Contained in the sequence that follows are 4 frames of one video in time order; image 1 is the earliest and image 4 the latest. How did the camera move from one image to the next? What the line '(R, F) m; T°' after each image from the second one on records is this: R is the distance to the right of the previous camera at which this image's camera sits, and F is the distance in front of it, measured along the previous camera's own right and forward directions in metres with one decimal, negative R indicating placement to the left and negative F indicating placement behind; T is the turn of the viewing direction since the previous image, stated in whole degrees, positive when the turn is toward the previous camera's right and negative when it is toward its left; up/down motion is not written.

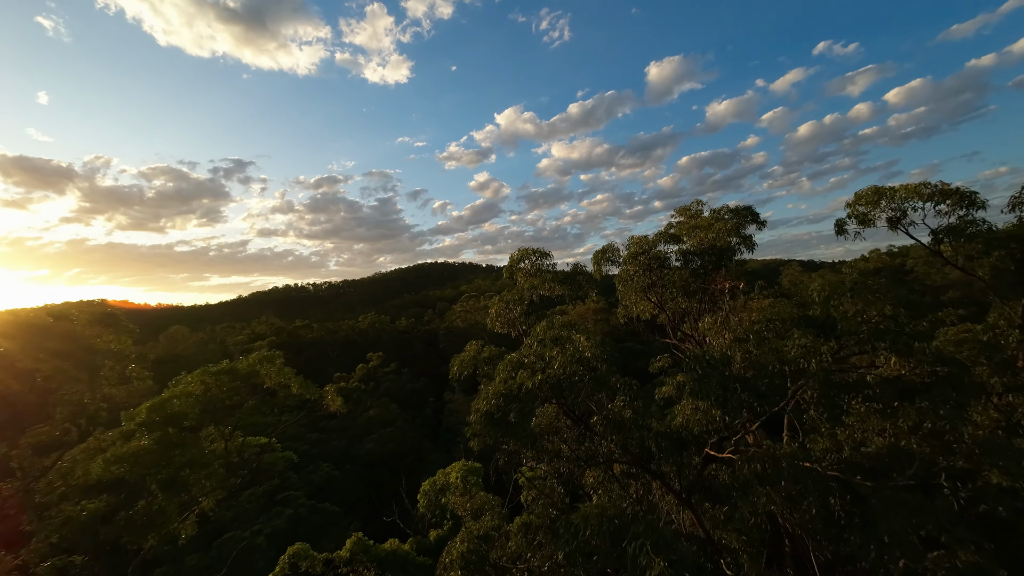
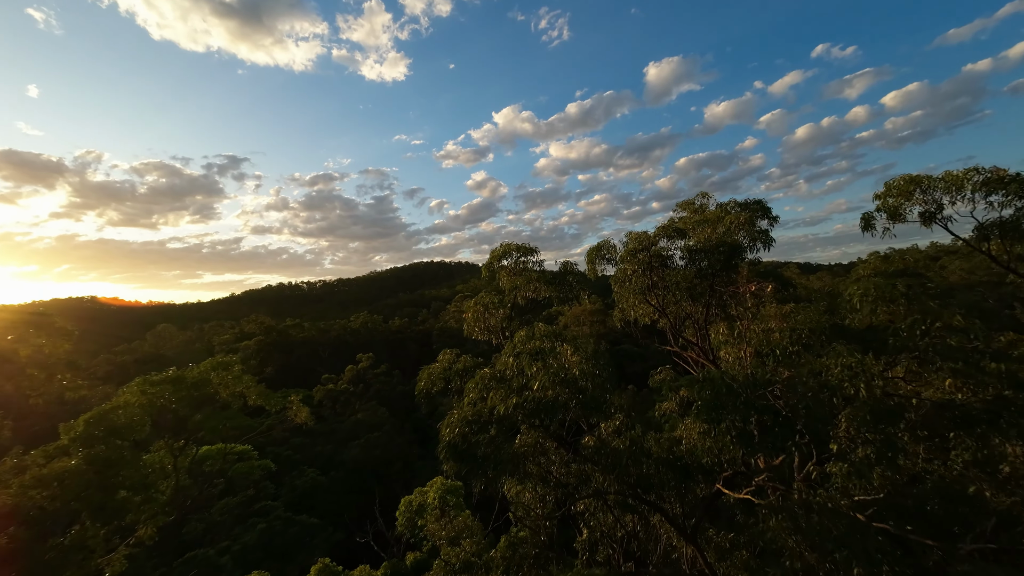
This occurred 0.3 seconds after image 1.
(+0.3, +1.0) m; 0°
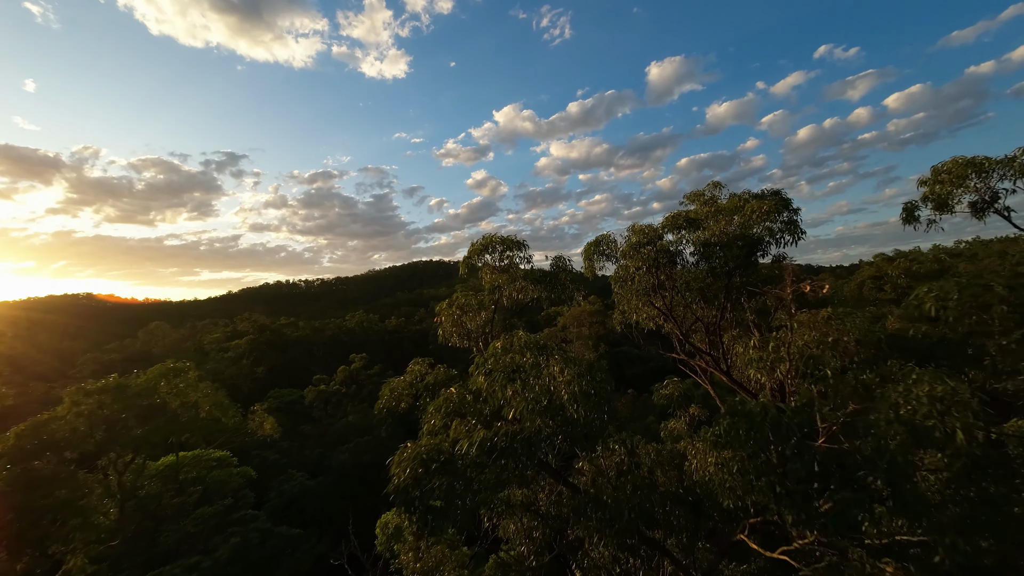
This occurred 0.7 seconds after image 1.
(+0.3, +1.0) m; 0°
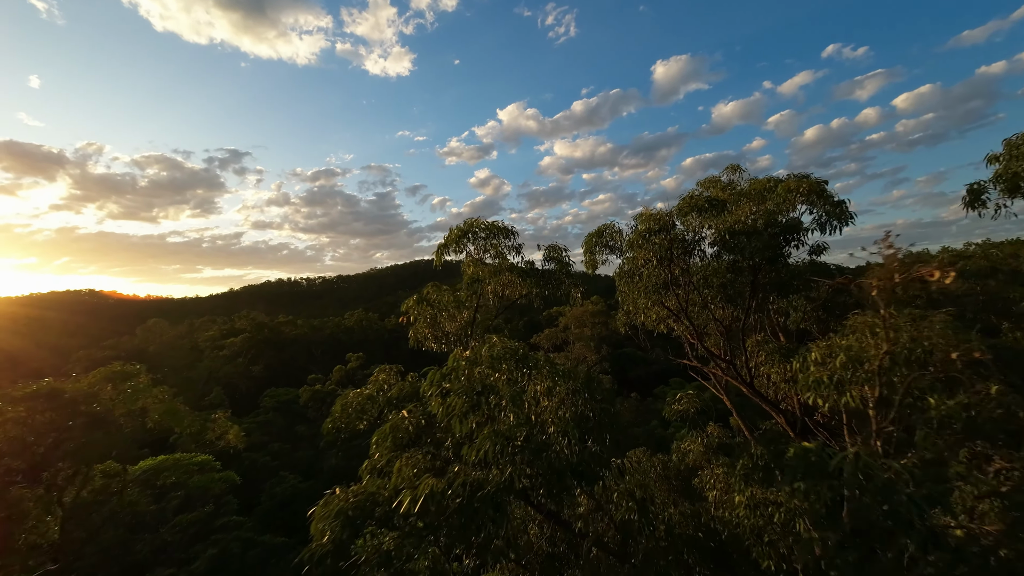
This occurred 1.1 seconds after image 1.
(+0.2, +0.9) m; 0°
